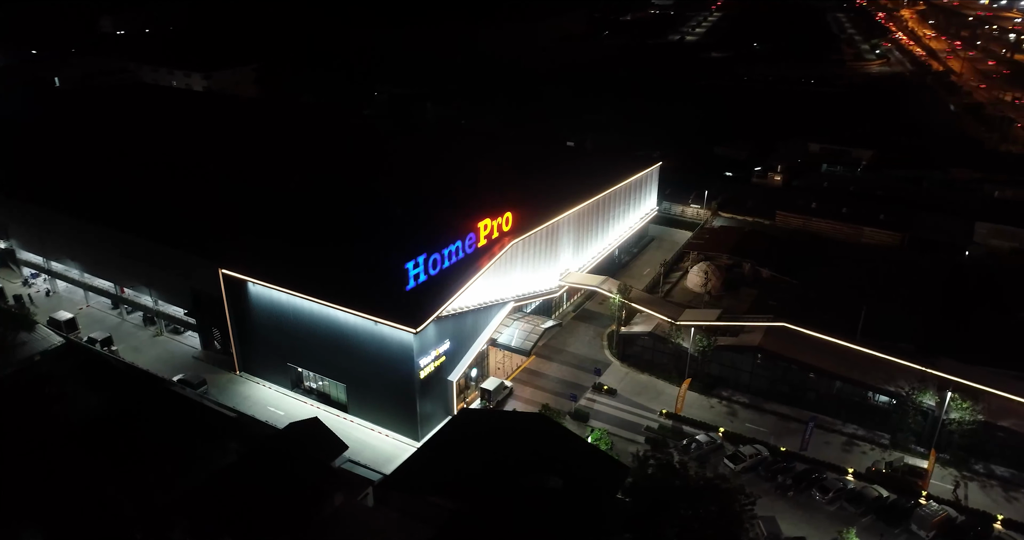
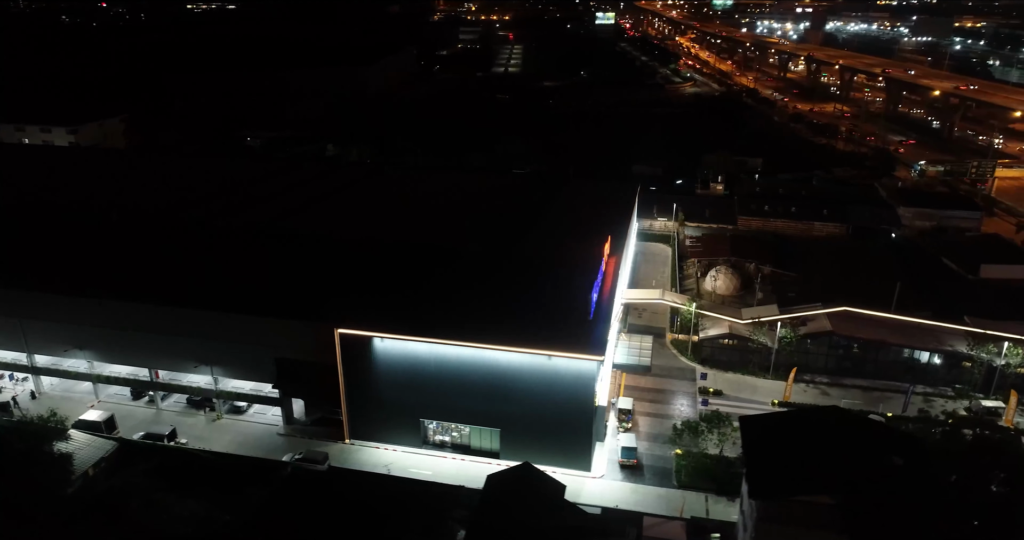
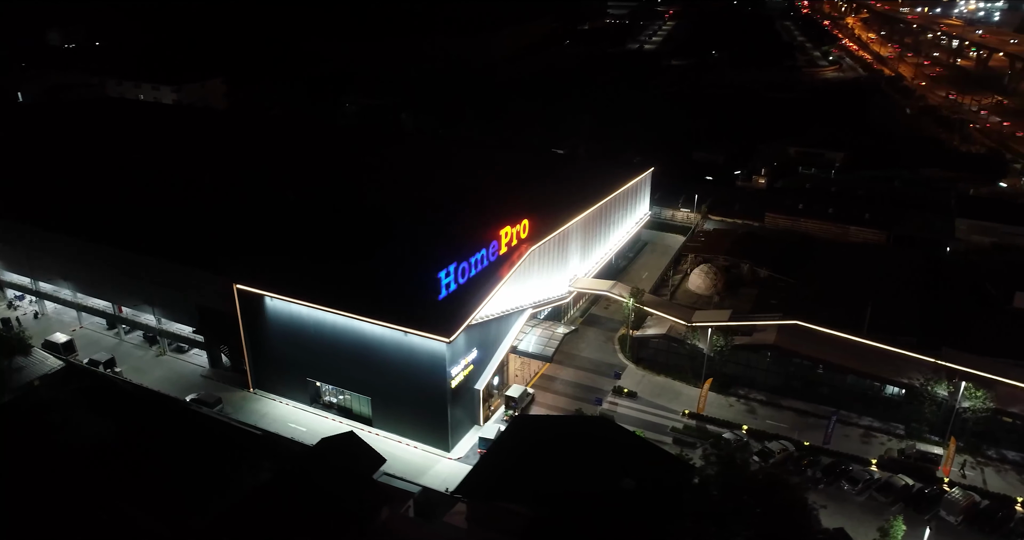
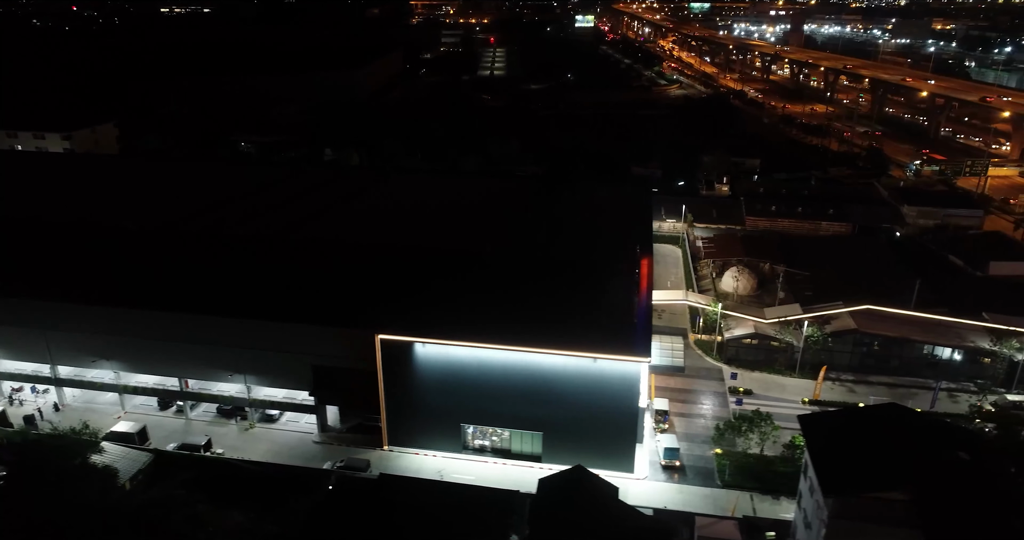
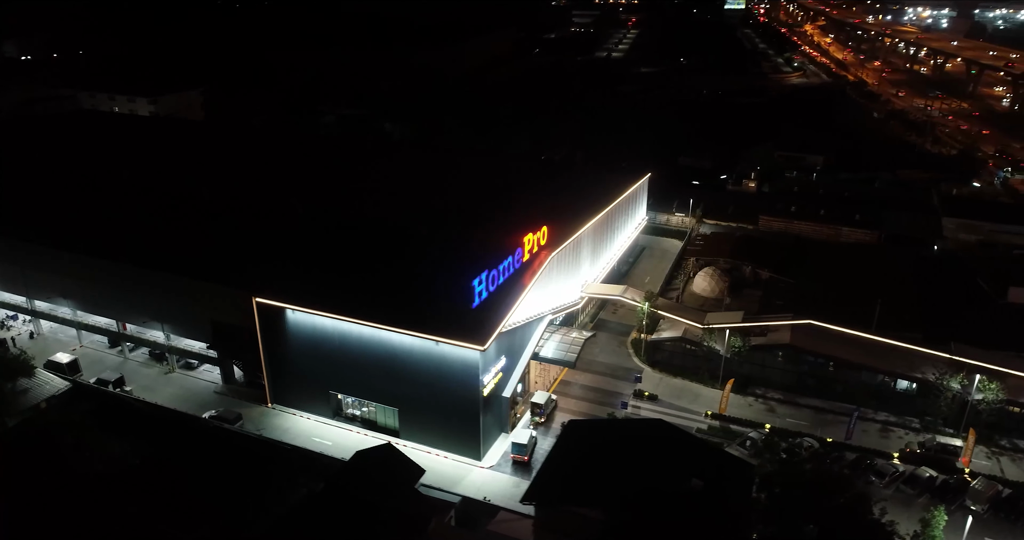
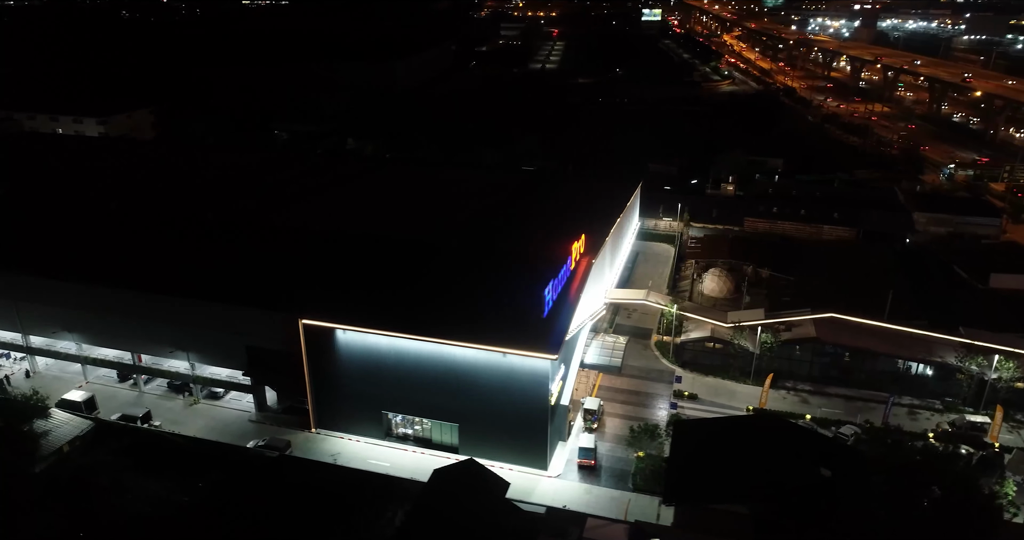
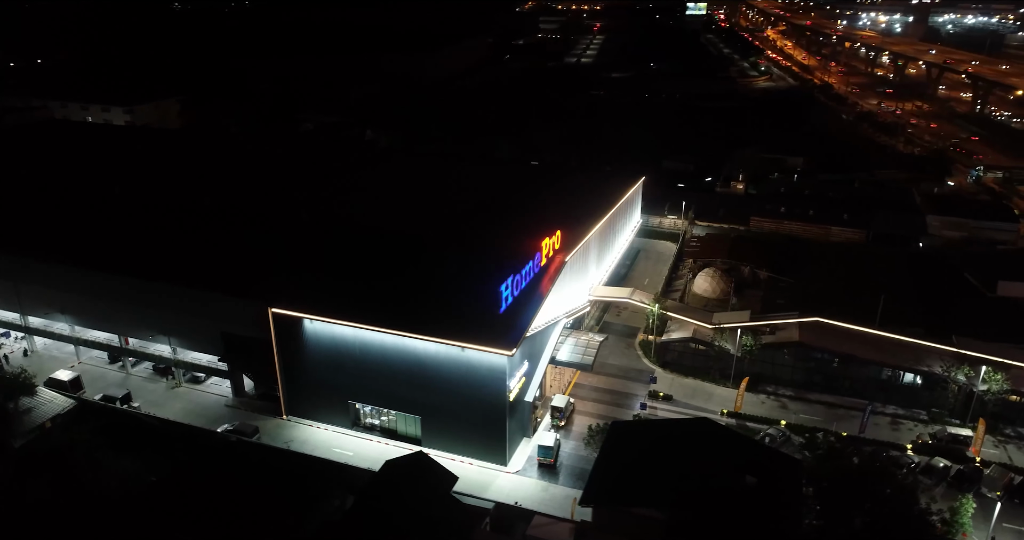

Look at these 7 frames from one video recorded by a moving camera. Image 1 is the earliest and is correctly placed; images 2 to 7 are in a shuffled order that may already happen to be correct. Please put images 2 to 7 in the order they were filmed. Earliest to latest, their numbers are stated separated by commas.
3, 5, 7, 6, 2, 4
